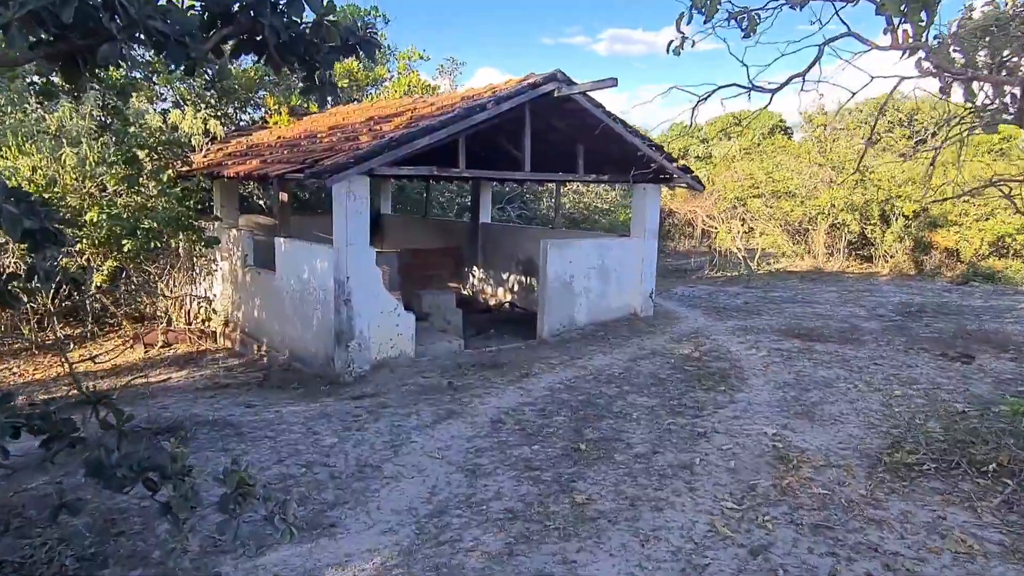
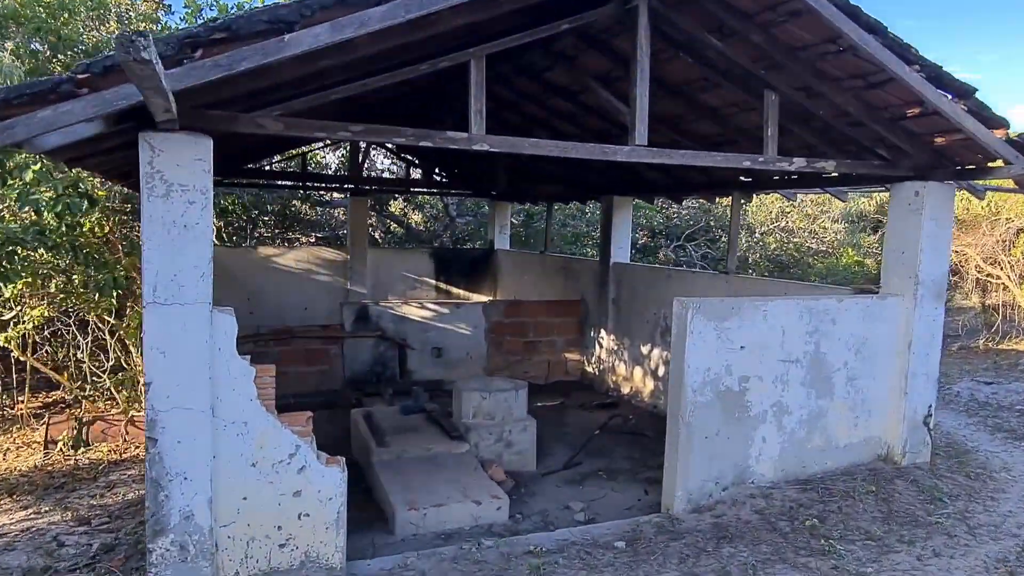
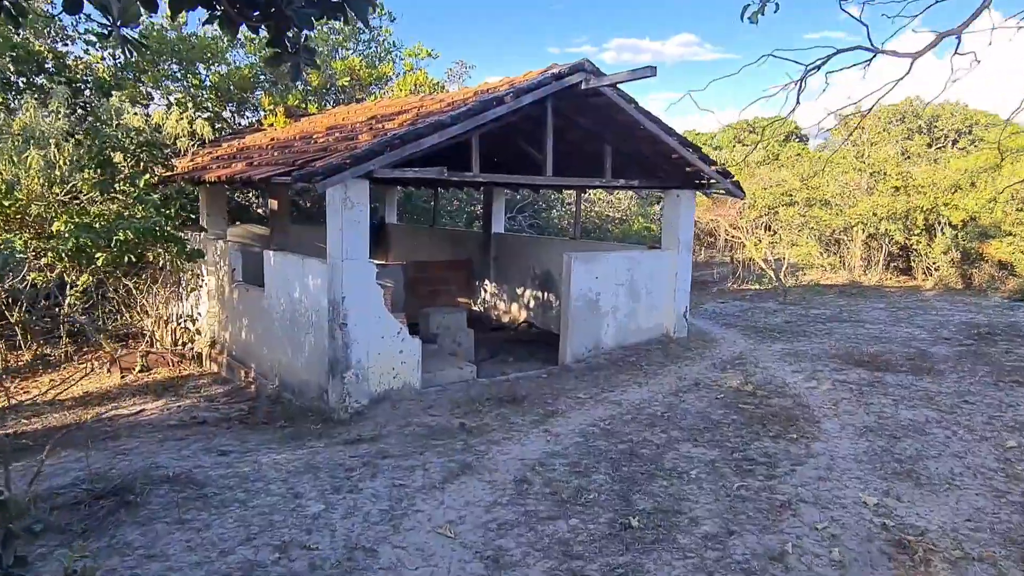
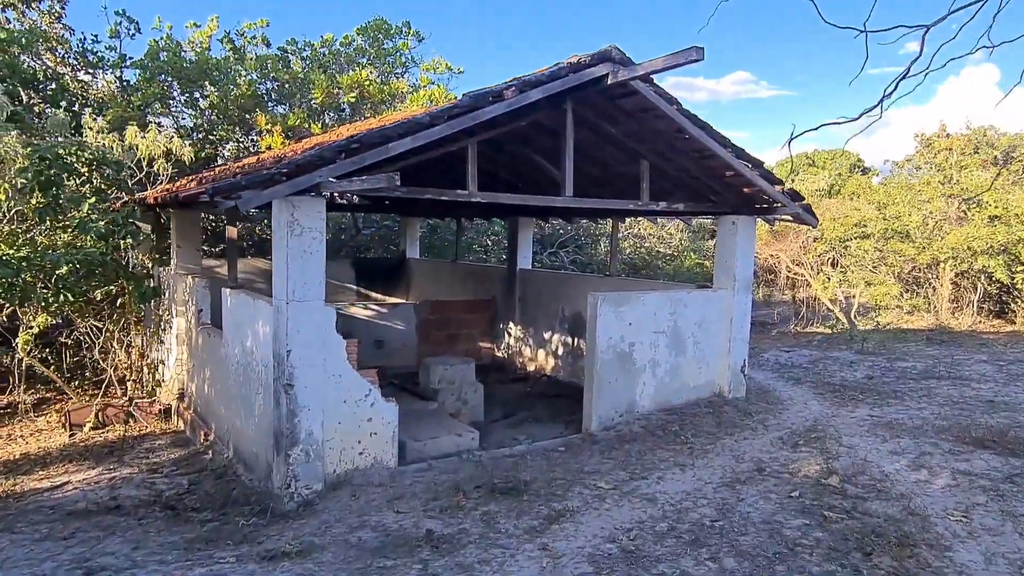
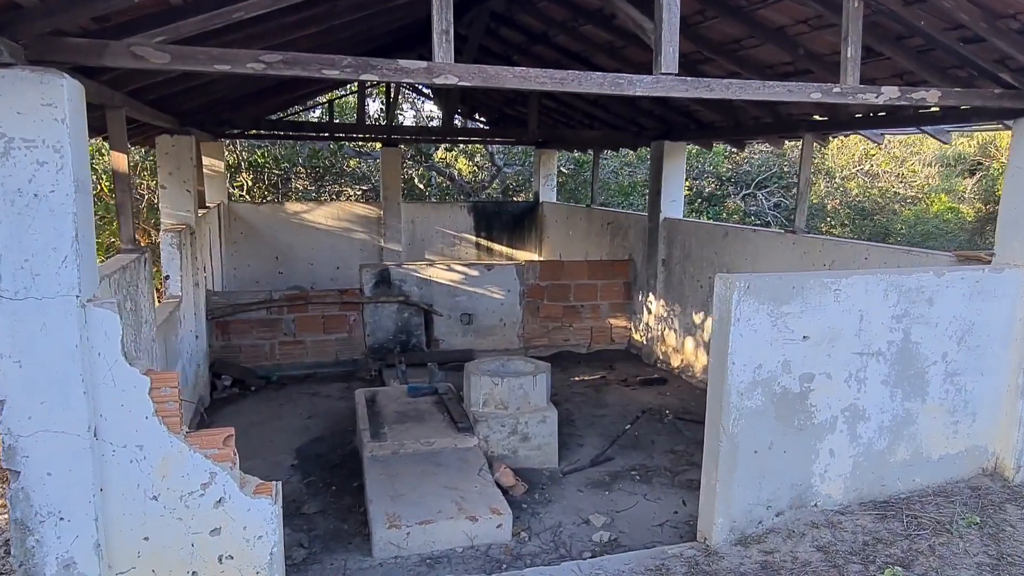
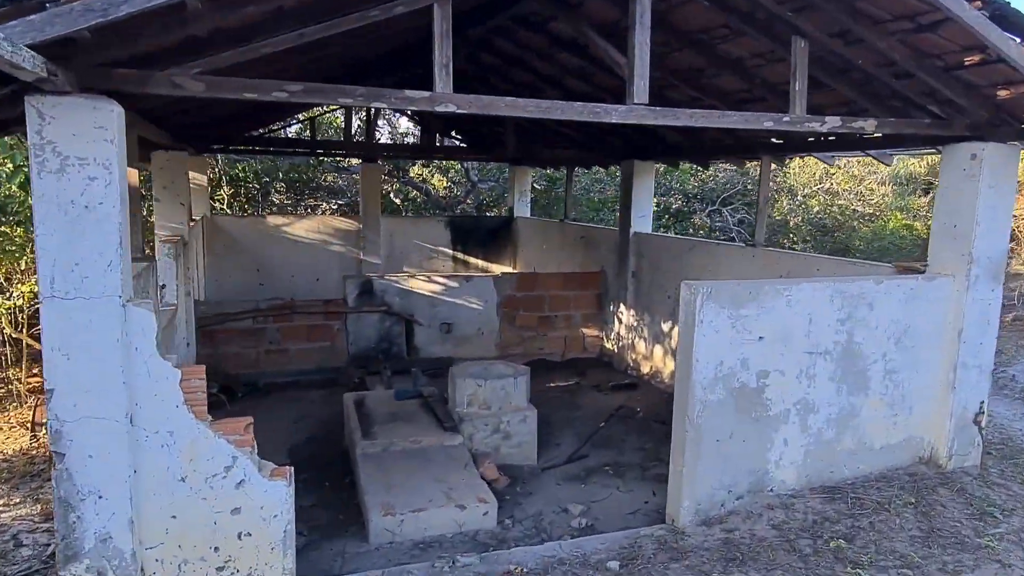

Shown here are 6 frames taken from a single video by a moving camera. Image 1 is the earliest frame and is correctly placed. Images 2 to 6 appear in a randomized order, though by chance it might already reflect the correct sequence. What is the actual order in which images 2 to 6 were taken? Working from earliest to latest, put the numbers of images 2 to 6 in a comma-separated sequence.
3, 4, 2, 6, 5
